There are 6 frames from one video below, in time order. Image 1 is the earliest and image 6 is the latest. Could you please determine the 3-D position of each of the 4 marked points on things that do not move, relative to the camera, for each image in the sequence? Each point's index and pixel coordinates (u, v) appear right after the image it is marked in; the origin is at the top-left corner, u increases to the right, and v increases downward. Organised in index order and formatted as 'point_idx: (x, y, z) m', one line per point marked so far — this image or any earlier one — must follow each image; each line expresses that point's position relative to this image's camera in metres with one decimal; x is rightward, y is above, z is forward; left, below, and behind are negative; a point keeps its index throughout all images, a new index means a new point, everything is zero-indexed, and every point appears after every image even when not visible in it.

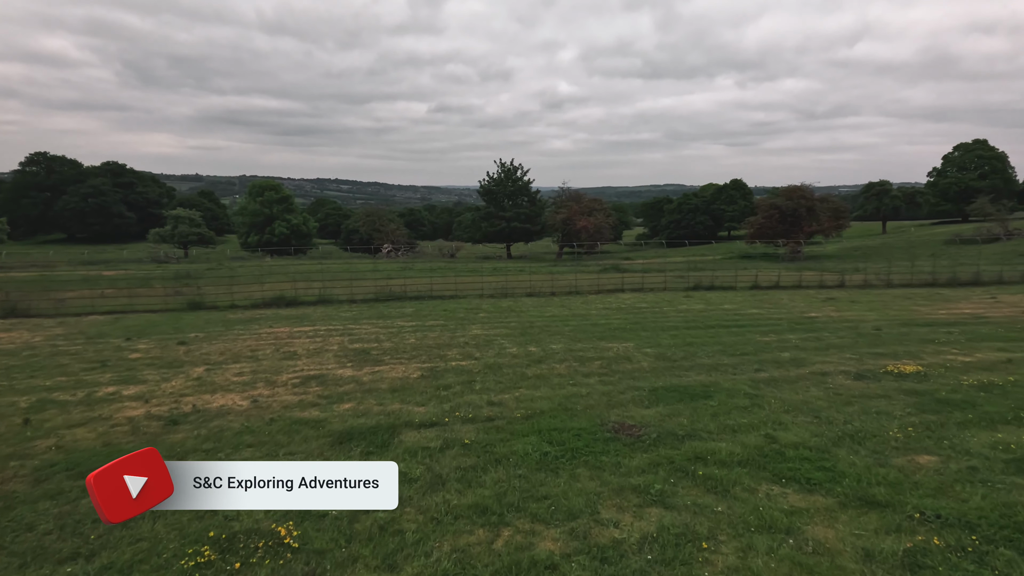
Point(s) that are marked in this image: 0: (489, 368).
0: (-0.5, -1.6, +10.8) m
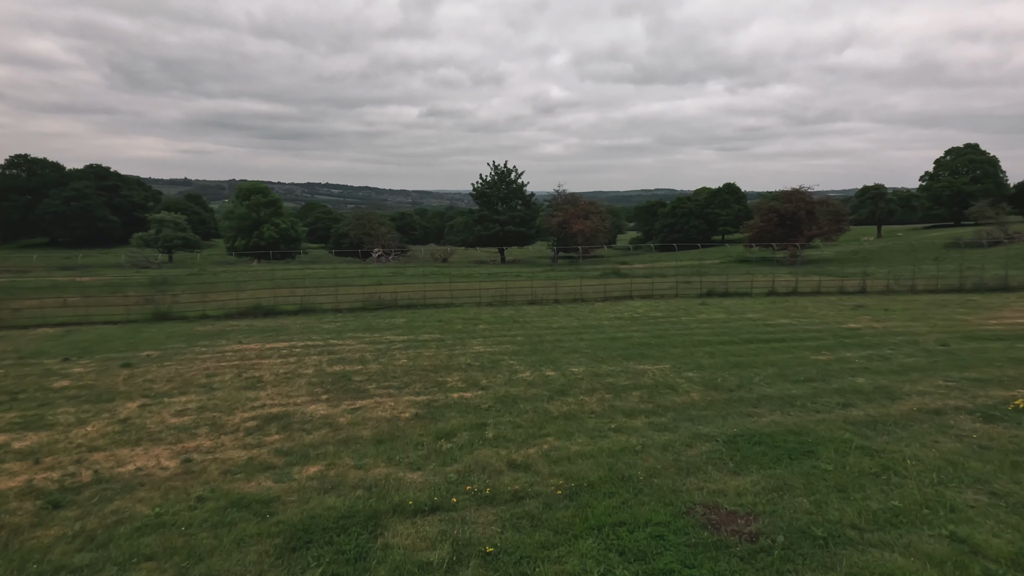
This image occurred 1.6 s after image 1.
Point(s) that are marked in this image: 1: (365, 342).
0: (-0.2, -1.8, +8.5) m
1: (-4.3, -1.6, +15.6) m
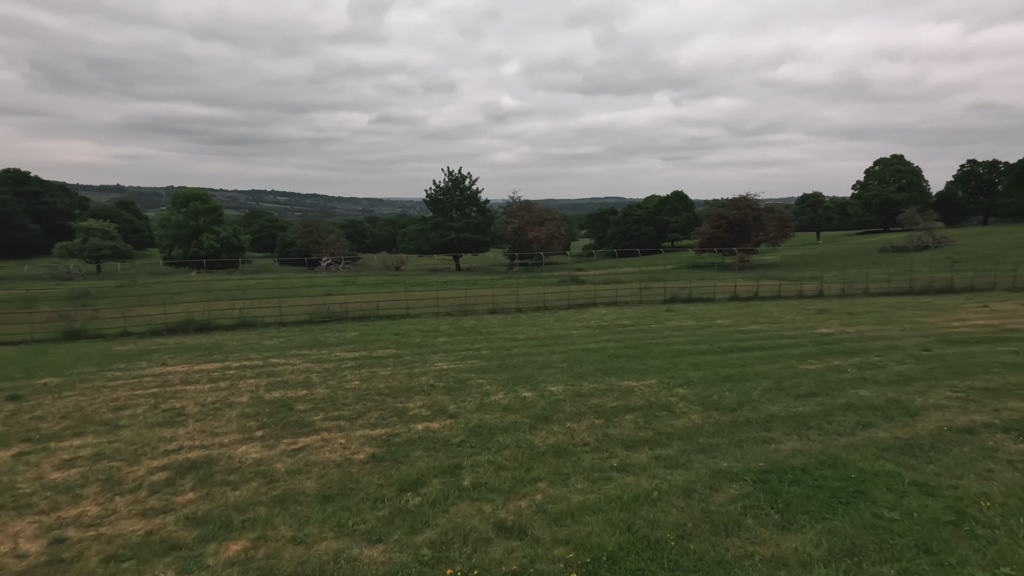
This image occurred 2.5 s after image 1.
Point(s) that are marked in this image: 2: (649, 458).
0: (-0.5, -2.0, +7.2) m
1: (-5.2, -1.9, +13.9) m
2: (+1.6, -1.9, +6.2) m
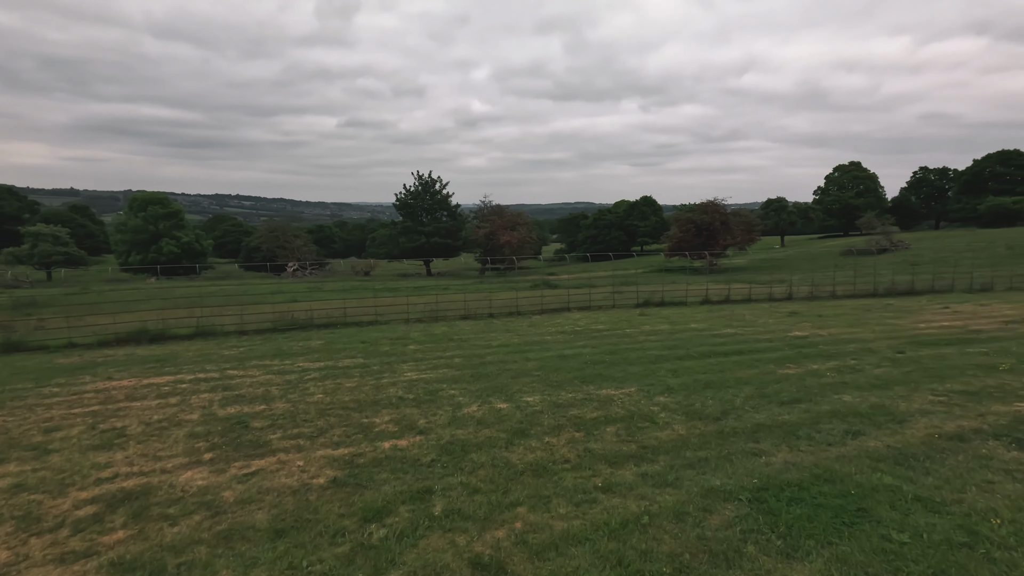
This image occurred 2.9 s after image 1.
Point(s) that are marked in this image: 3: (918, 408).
0: (-0.8, -2.1, +6.6) m
1: (-5.8, -2.0, +13.1) m
2: (+1.3, -2.0, +5.8) m
3: (+6.0, -1.8, +8.0) m
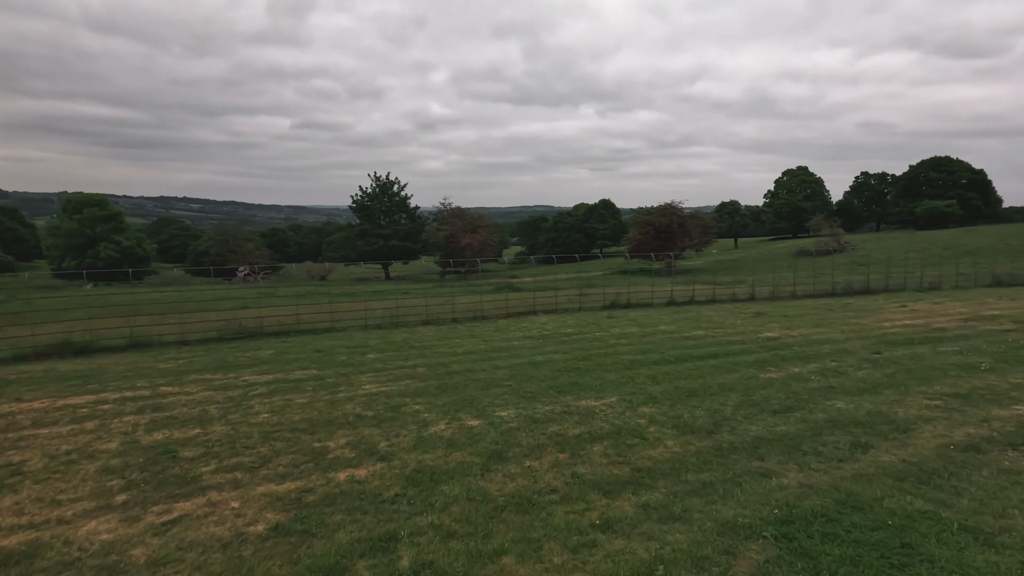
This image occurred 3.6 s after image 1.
0: (-1.0, -2.1, +5.7) m
1: (-6.5, -2.2, +11.7) m
2: (+1.1, -2.0, +5.0) m
3: (+5.6, -1.8, +7.5) m
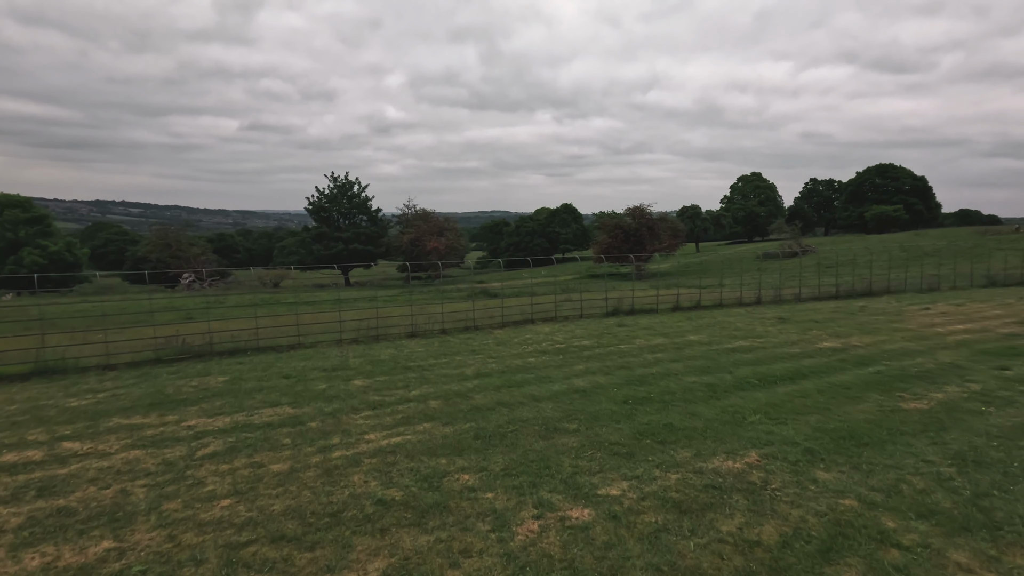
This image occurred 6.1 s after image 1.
0: (+0.3, -2.1, +2.6) m
1: (-5.6, -2.3, +8.1) m
2: (+2.6, -2.0, +2.0) m
3: (+6.9, -1.8, +4.9) m
